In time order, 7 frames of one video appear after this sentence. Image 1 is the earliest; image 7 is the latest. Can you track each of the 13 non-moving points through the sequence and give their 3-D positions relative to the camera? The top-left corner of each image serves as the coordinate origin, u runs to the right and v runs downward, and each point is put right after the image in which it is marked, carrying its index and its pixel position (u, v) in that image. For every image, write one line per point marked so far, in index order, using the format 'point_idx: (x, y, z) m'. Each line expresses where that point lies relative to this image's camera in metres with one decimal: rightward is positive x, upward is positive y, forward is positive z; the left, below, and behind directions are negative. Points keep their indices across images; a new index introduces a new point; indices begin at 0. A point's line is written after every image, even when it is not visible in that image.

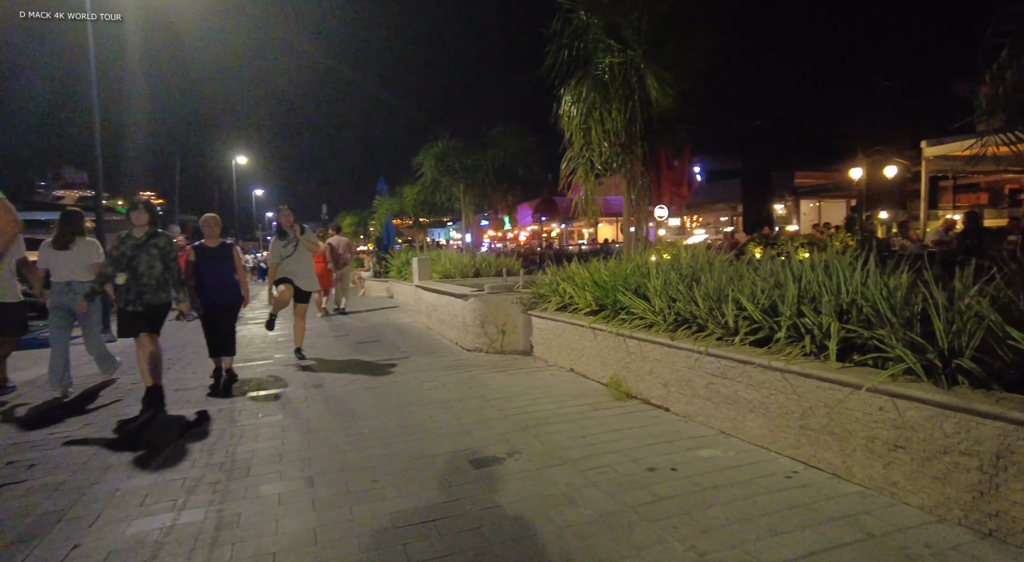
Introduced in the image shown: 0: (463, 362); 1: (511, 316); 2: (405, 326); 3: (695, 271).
0: (-0.7, -1.1, +8.1) m
1: (0.0, -0.5, +8.5) m
2: (-2.3, -1.0, +12.0) m
3: (+1.9, +0.1, +5.9) m
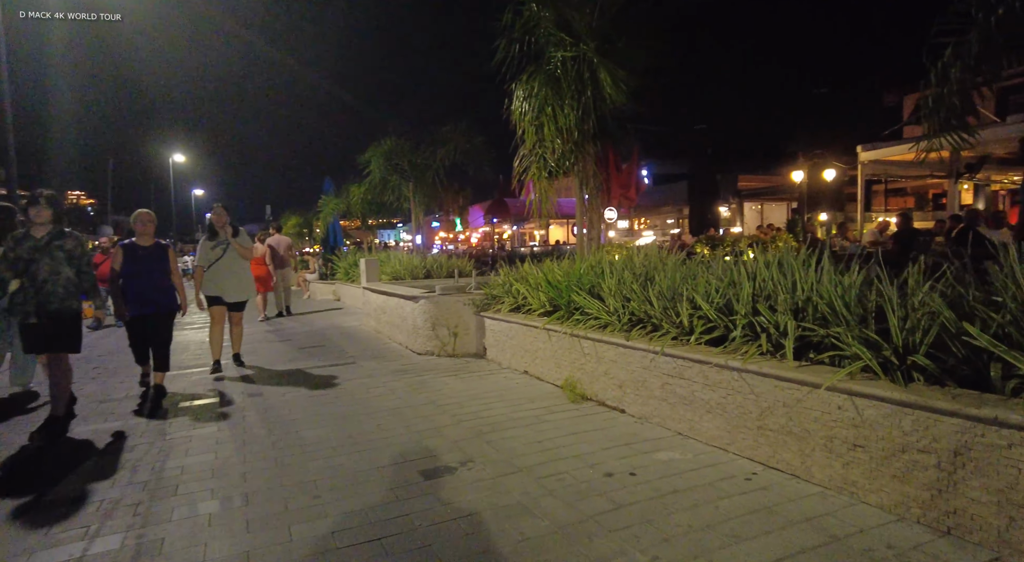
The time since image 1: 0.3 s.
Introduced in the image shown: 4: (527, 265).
0: (-1.3, -1.2, +7.8) m
1: (-0.7, -0.6, +8.3) m
2: (-3.3, -1.0, +11.6) m
3: (+1.4, +0.1, +5.8) m
4: (+0.2, +0.2, +8.3) m
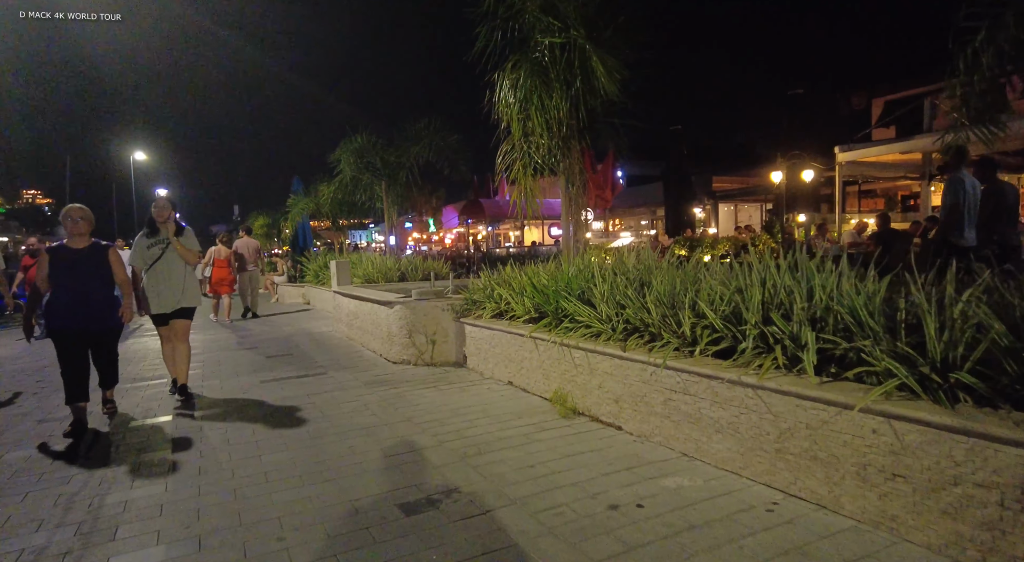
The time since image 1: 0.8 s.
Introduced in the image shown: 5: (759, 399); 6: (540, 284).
0: (-1.6, -1.2, +7.3) m
1: (-1.0, -0.6, +7.8) m
2: (-3.7, -1.1, +11.0) m
3: (+1.3, +0.1, +5.5) m
4: (0.0, +0.2, +7.9) m
5: (+1.5, -0.7, +3.5) m
6: (+0.3, 0.0, +6.3) m
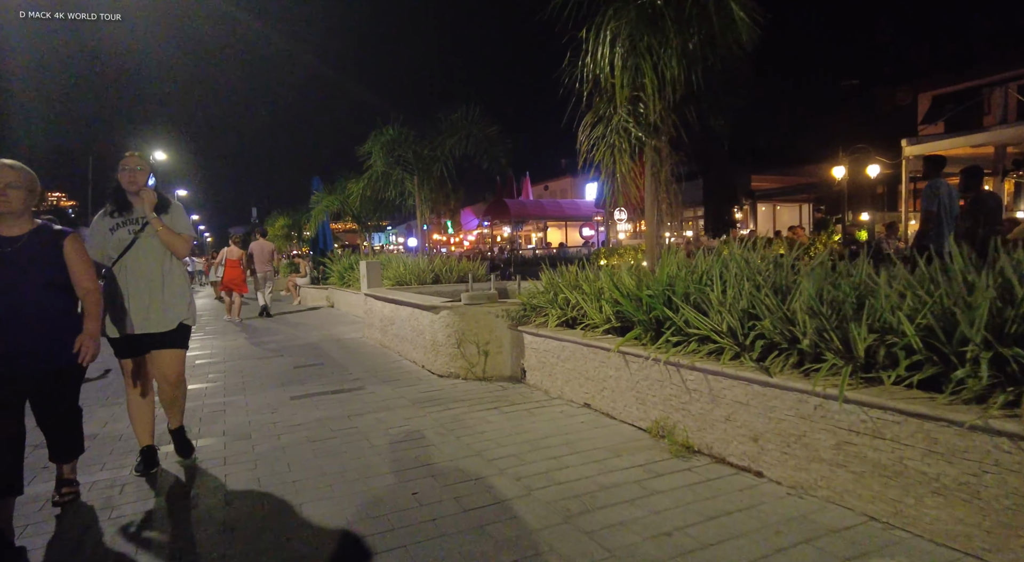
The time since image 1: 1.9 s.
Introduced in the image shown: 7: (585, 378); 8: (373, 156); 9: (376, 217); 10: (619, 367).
0: (-0.8, -1.2, +6.3) m
1: (-0.2, -0.6, +6.8) m
2: (-2.8, -1.1, +10.0) m
3: (+2.0, +0.1, +4.4) m
4: (+0.7, +0.2, +6.9) m
5: (+2.1, -0.7, +2.4) m
6: (+1.0, -0.1, +5.3) m
7: (+0.7, -0.9, +5.3) m
8: (-3.1, +2.8, +12.9) m
9: (-4.4, +2.1, +18.6) m
10: (+0.9, -0.7, +4.8) m
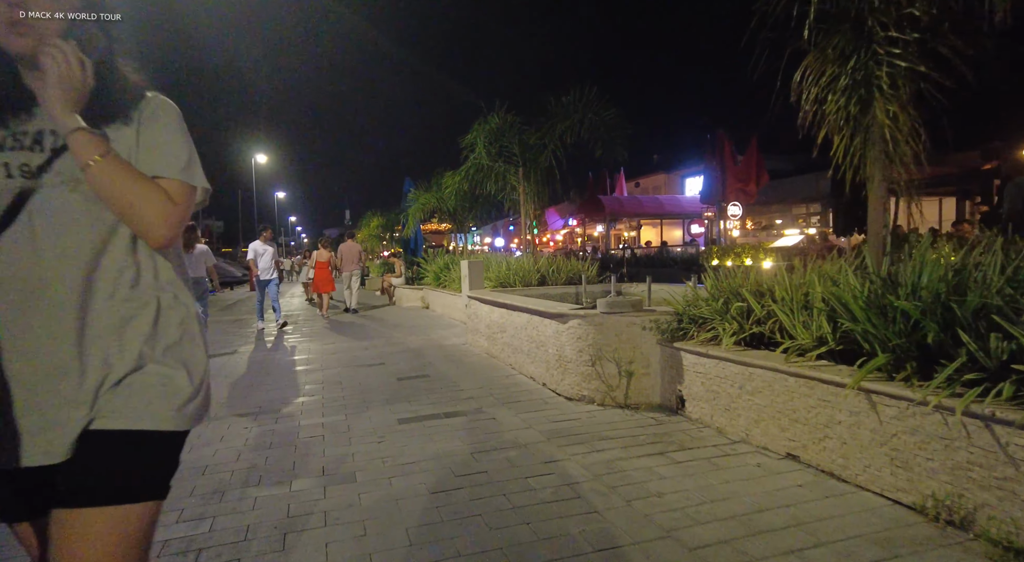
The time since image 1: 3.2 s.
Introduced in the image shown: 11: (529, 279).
0: (+0.5, -1.3, +5.1) m
1: (+1.2, -0.7, +5.5) m
2: (-0.9, -1.1, +9.0) m
3: (+3.1, 0.0, +2.8) m
4: (+2.2, +0.1, +5.4) m
5: (+2.9, -0.8, +0.8) m
6: (+2.3, -0.1, +3.8) m
7: (+1.9, -0.9, +3.9) m
8: (-0.8, +2.8, +11.9) m
9: (-1.3, +2.1, +17.8) m
10: (+2.1, -0.8, +3.3) m
11: (+0.3, +0.1, +11.1) m
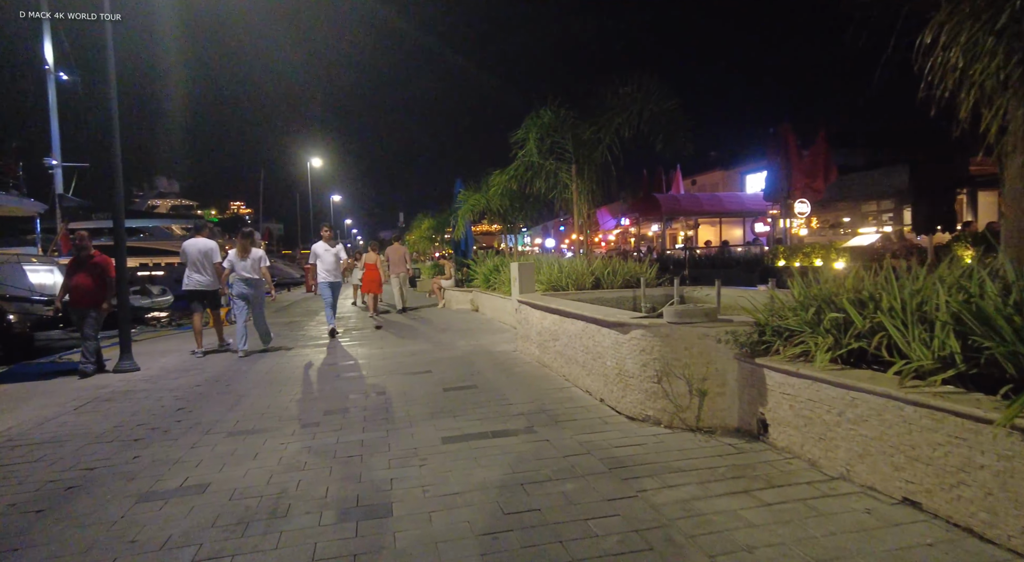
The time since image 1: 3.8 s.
0: (+1.0, -1.3, +4.5) m
1: (+1.7, -0.7, +4.8) m
2: (-0.1, -1.2, +8.5) m
3: (+3.3, 0.0, +2.0) m
4: (+2.6, +0.1, +4.7) m
5: (+3.0, -0.8, 0.0) m
6: (+2.6, -0.1, +3.1) m
7: (+2.2, -1.0, +3.2) m
8: (+0.3, +2.7, +11.4) m
9: (+0.3, +2.0, +17.3) m
10: (+2.3, -0.8, +2.6) m
11: (+1.3, 0.0, +10.5) m
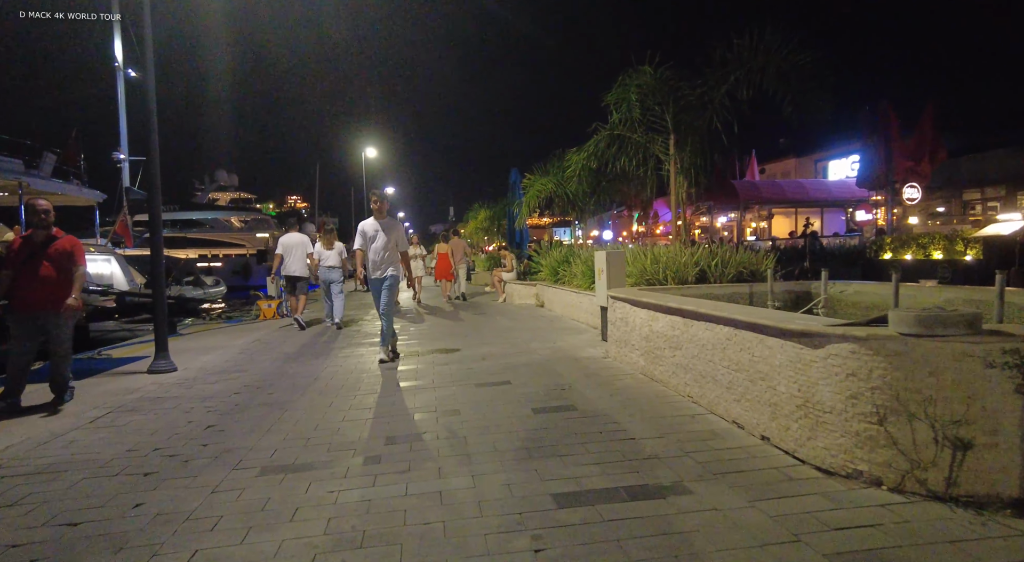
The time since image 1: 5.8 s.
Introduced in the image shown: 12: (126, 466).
0: (+1.8, -1.3, +2.8) m
1: (+2.6, -0.7, +3.1) m
2: (+1.1, -1.1, +7.0) m
3: (+3.9, 0.0, +0.1) m
4: (+3.5, +0.1, +2.8) m
5: (+3.4, -0.8, -1.8) m
6: (+3.3, -0.1, +1.3) m
7: (+2.9, -1.0, +1.4) m
8: (+1.7, +2.9, +9.8) m
9: (+2.2, +2.2, +15.6) m
10: (+3.0, -0.8, +0.8) m
11: (+2.6, +0.1, +8.8) m
12: (-3.0, -1.4, +4.4) m
